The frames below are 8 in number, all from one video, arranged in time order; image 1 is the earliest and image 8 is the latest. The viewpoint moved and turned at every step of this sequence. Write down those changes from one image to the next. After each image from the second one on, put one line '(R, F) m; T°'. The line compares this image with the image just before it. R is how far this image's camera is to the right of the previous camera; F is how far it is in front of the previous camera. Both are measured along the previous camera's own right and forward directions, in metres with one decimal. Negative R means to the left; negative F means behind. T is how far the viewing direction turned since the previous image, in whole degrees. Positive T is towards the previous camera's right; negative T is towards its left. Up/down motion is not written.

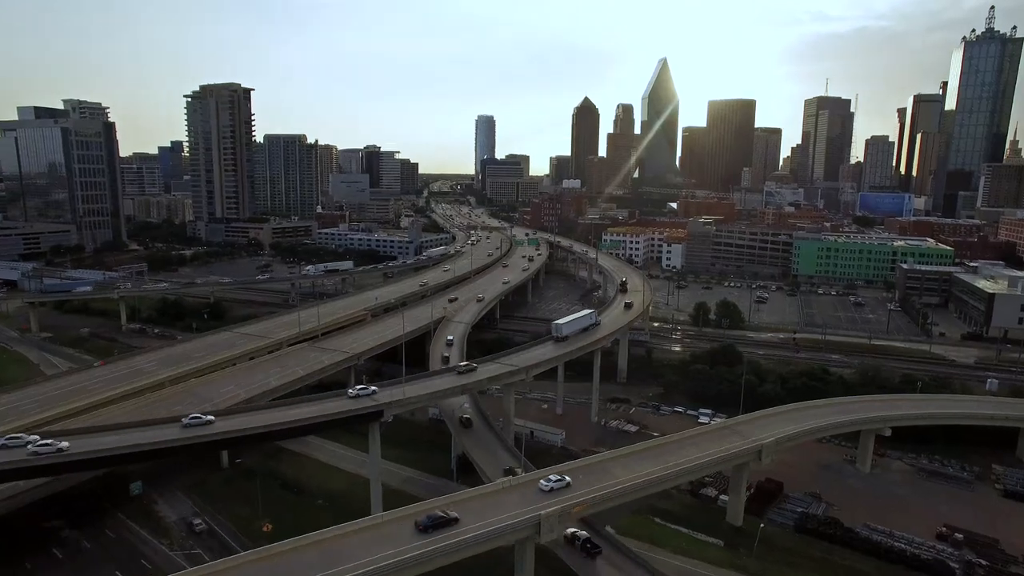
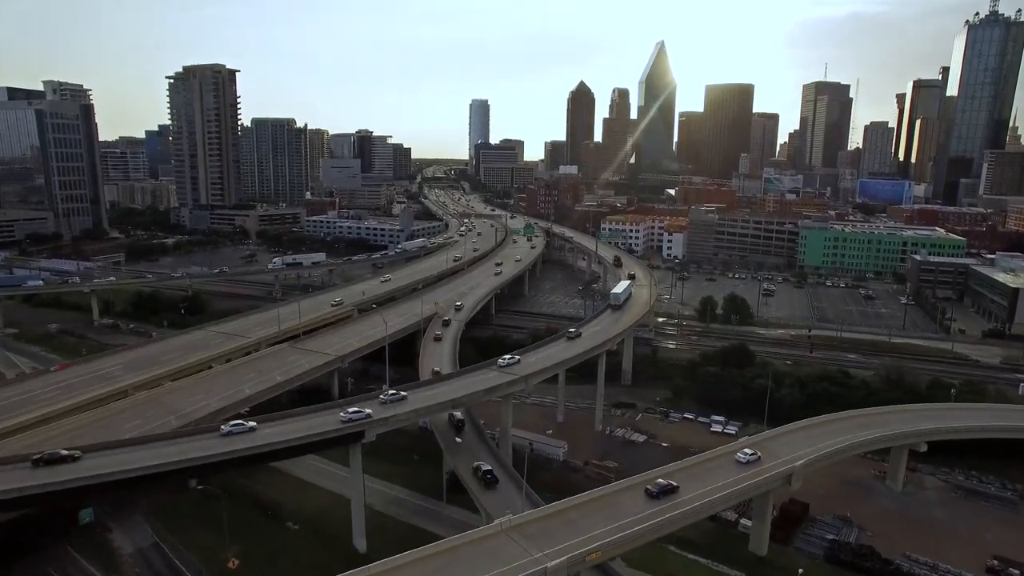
(-0.2, +2.6) m; +1°
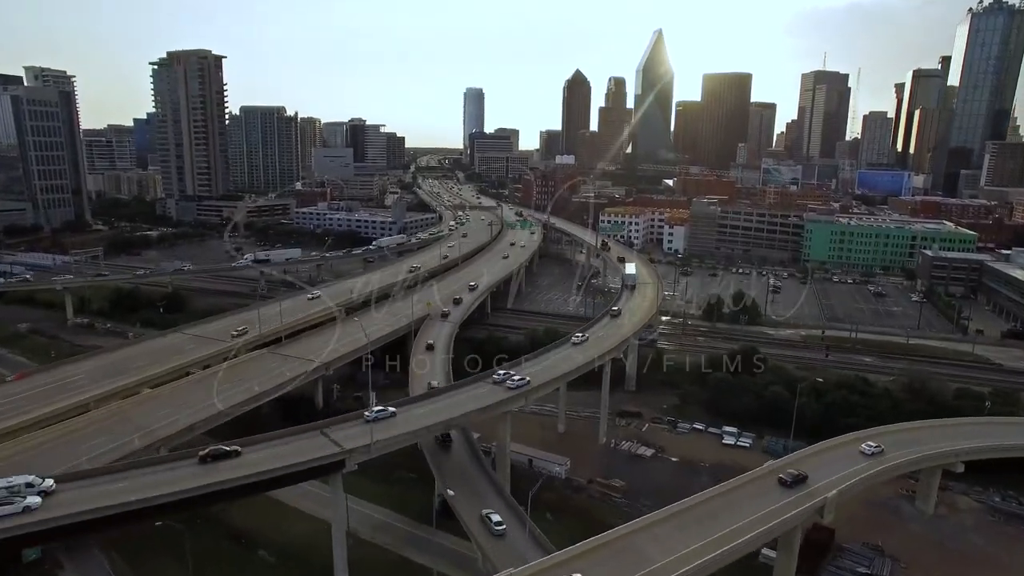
(-0.1, +2.2) m; 0°
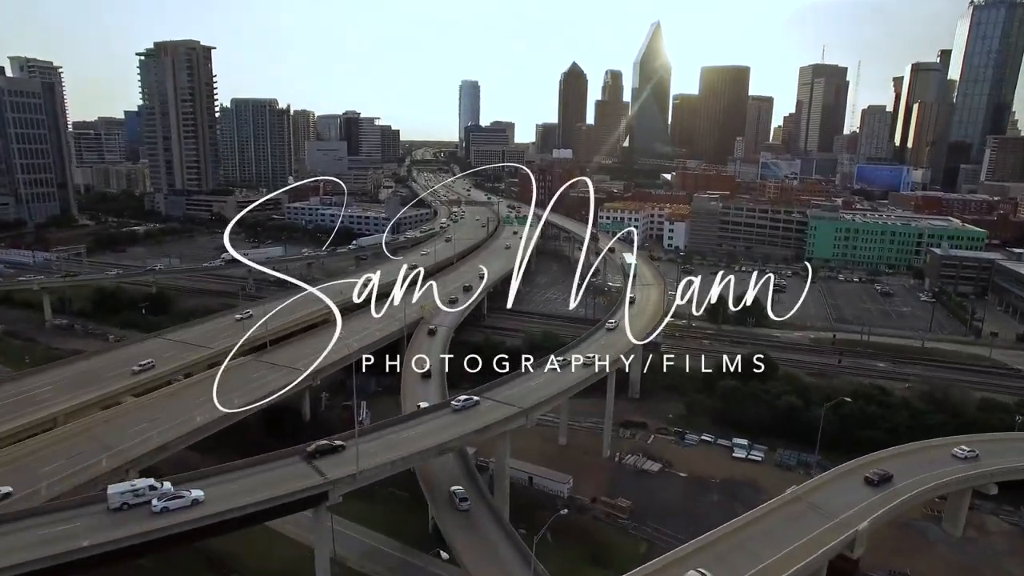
(-0.1, +1.6) m; 0°
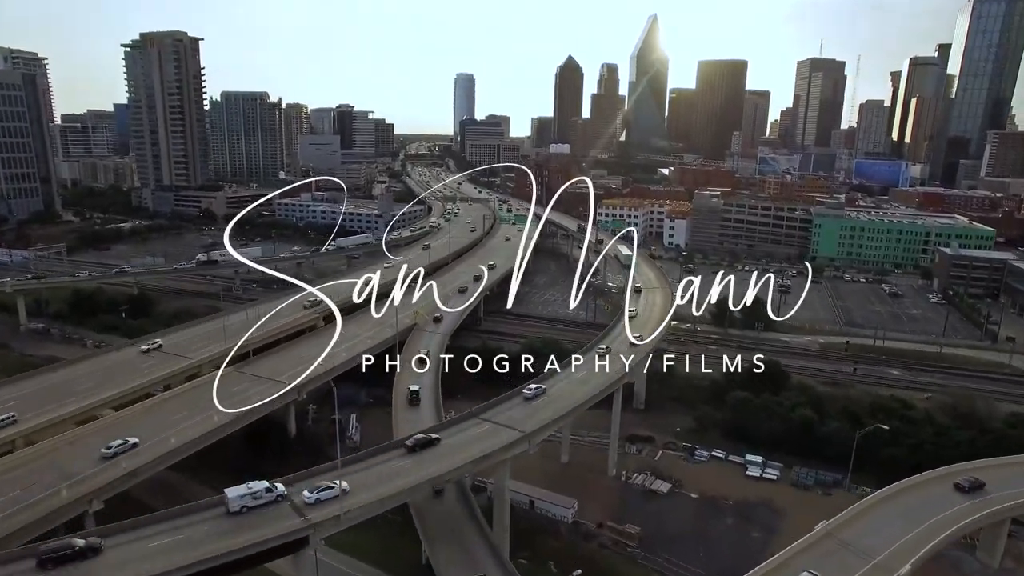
(-0.2, +1.7) m; 0°
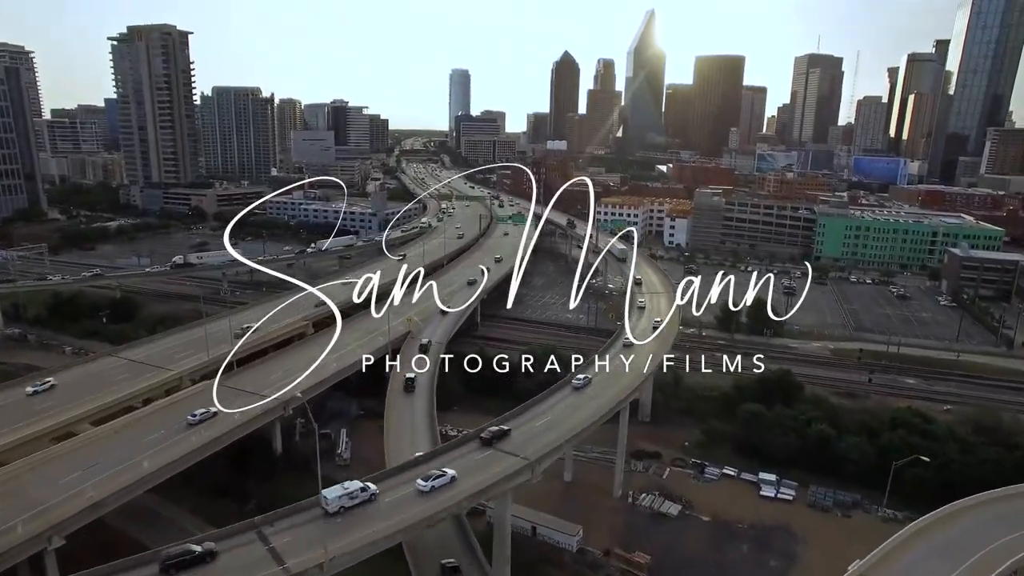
(-0.1, +1.5) m; 0°
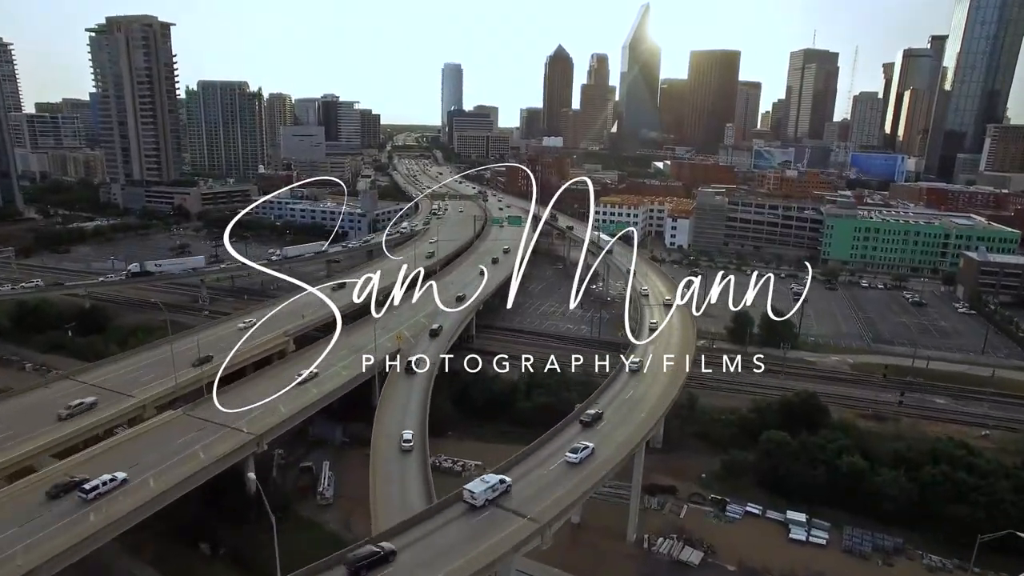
(-0.3, +2.4) m; +1°
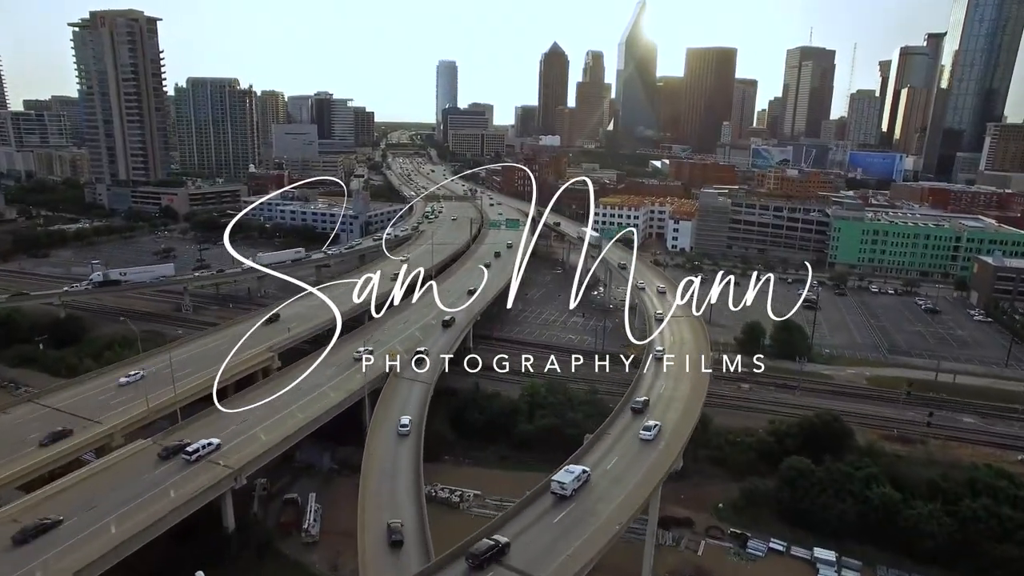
(-0.2, +1.8) m; 0°
